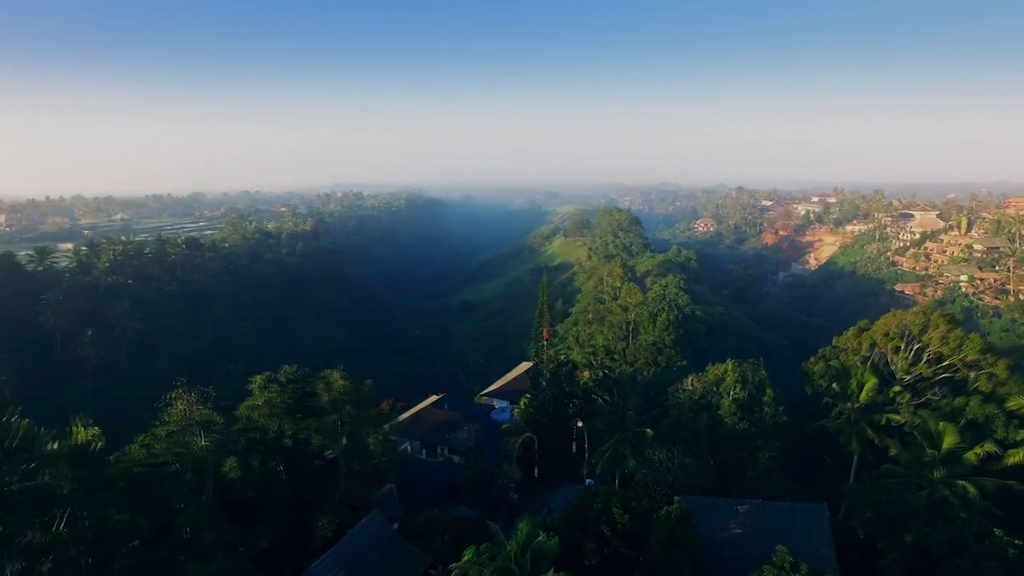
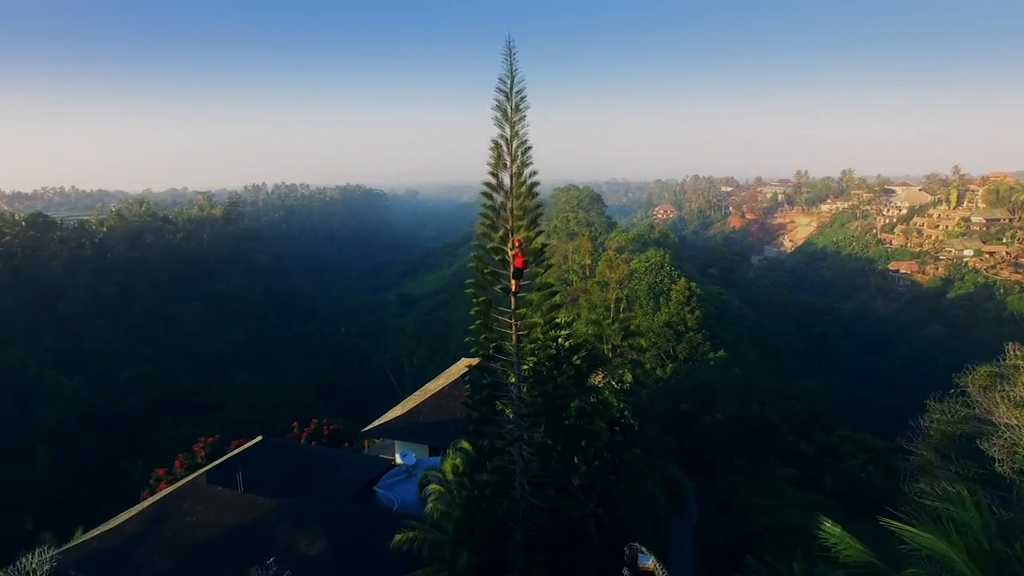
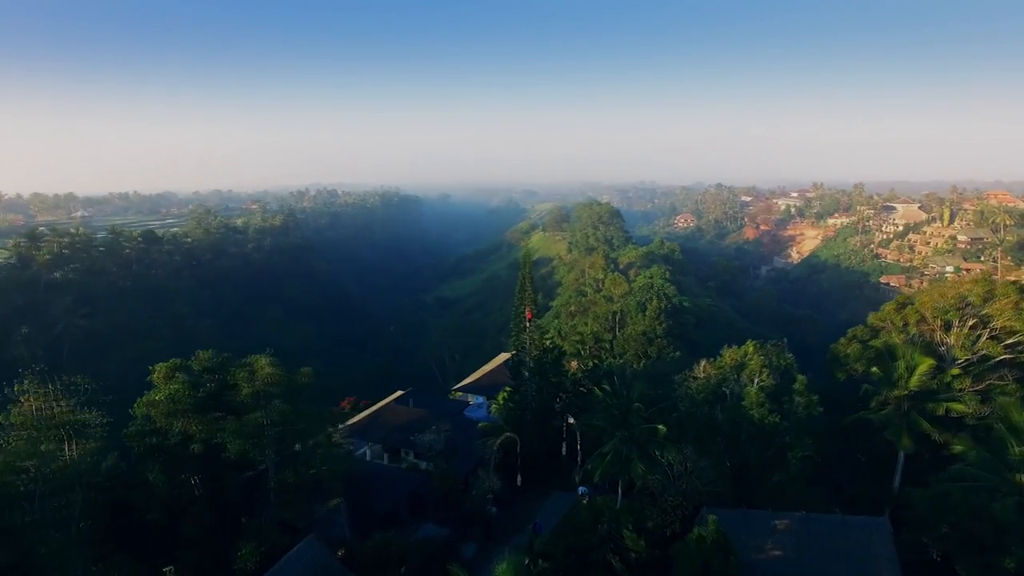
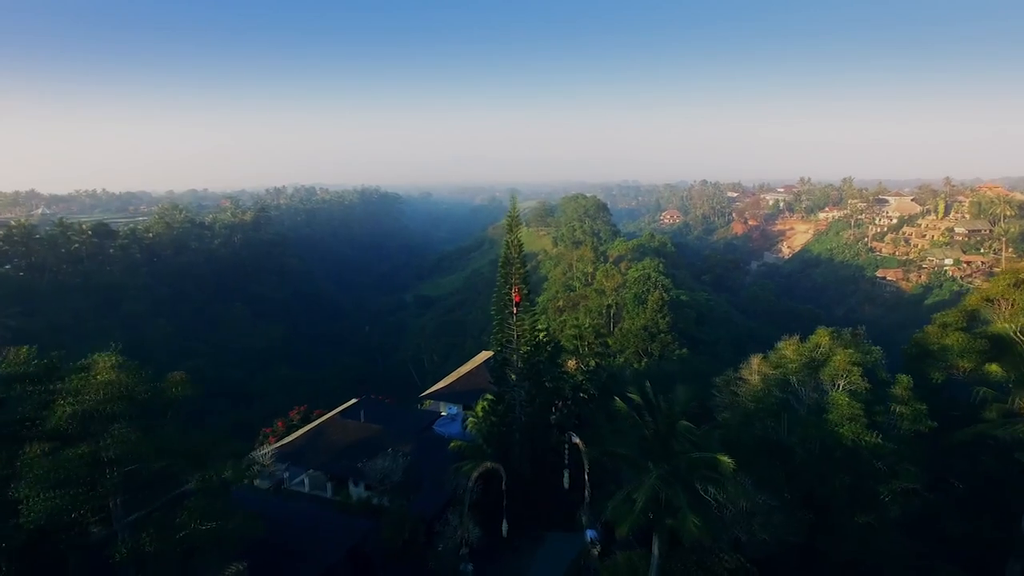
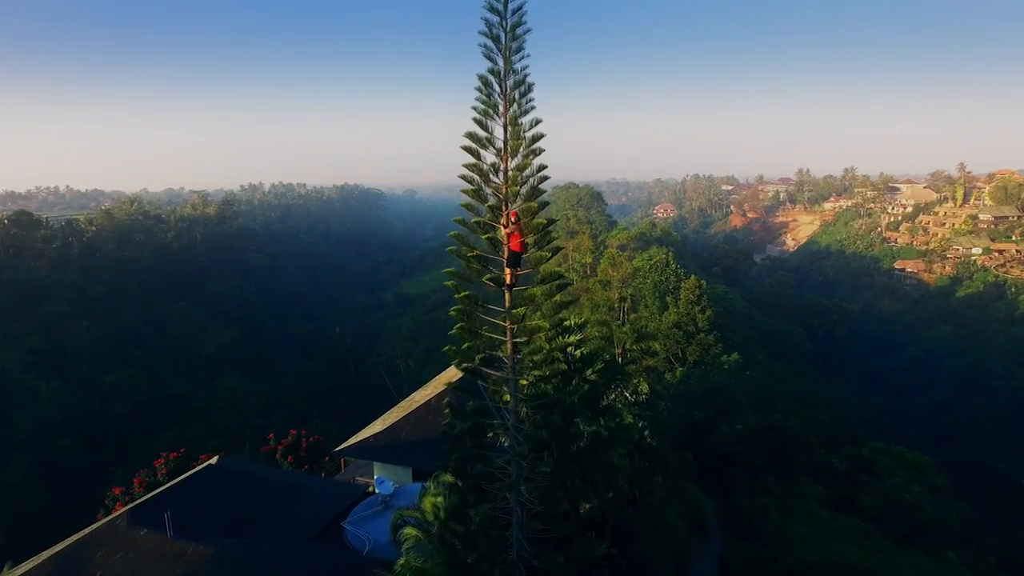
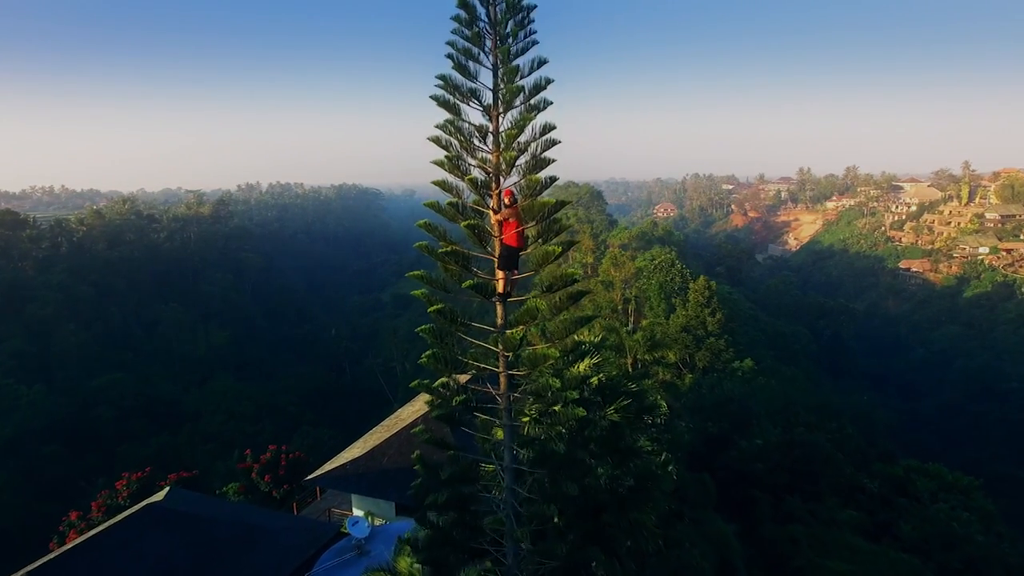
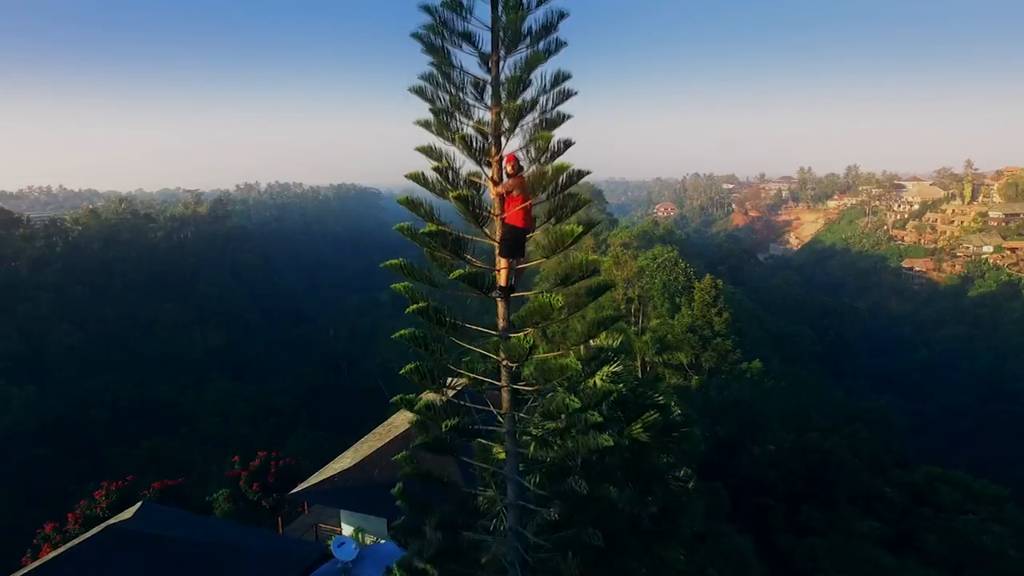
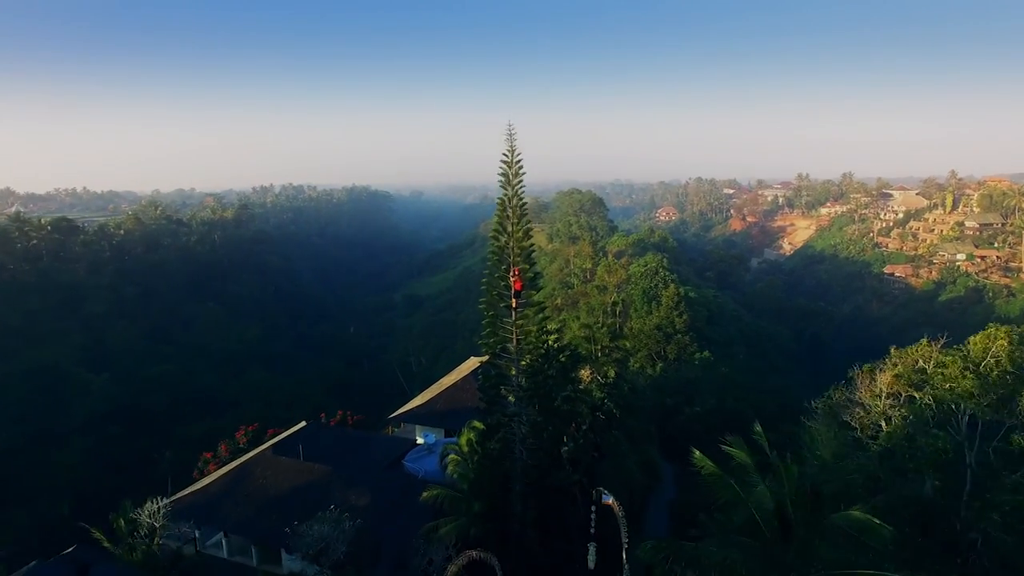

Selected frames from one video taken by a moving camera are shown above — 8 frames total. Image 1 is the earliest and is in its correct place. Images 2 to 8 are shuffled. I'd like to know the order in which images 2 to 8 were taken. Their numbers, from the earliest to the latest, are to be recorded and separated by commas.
3, 4, 8, 2, 5, 6, 7
